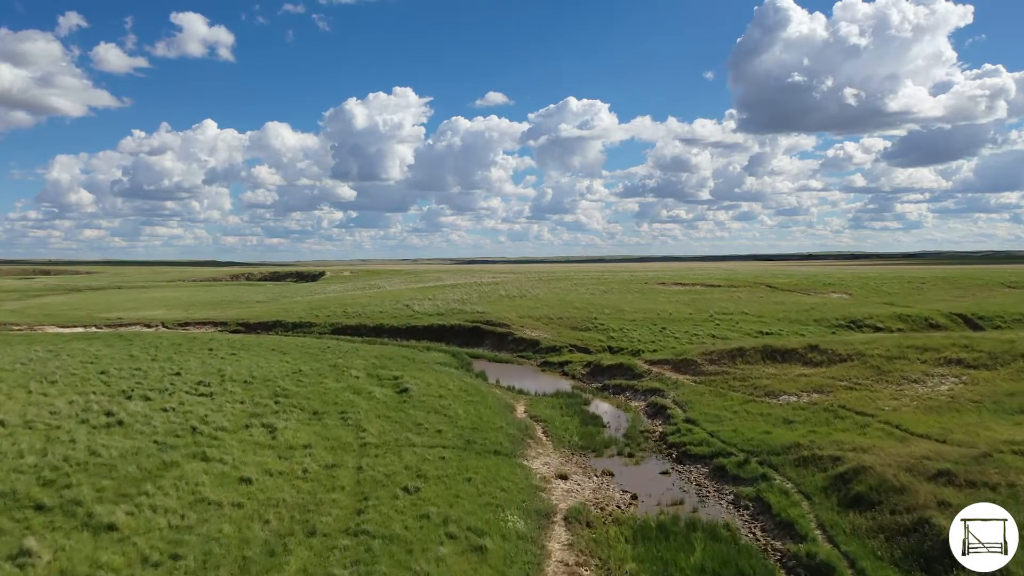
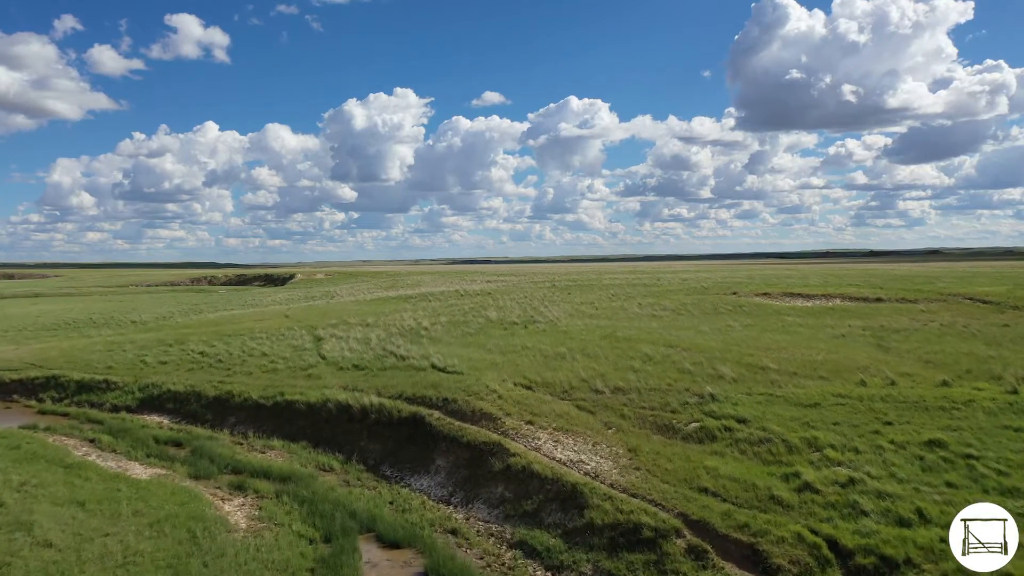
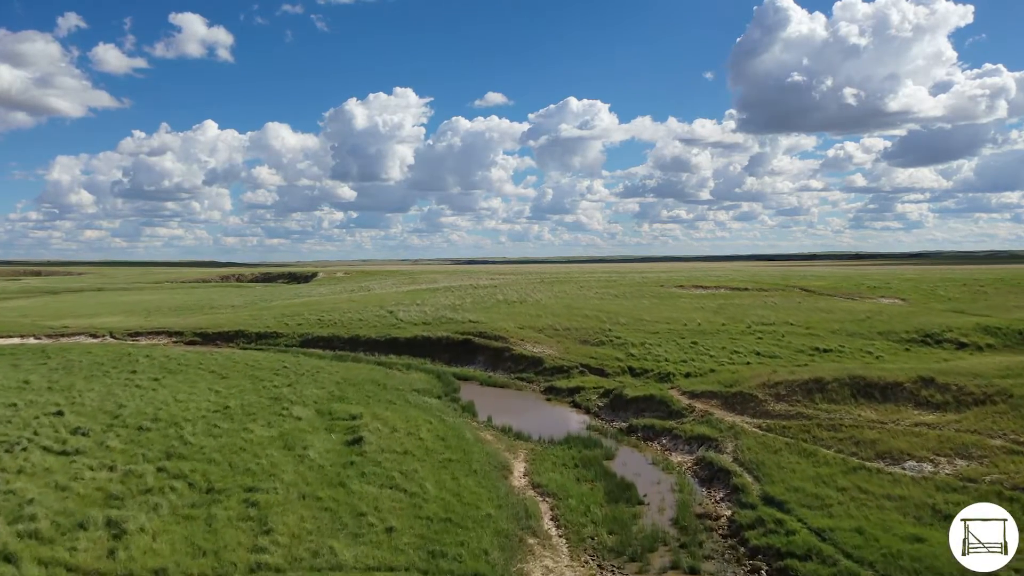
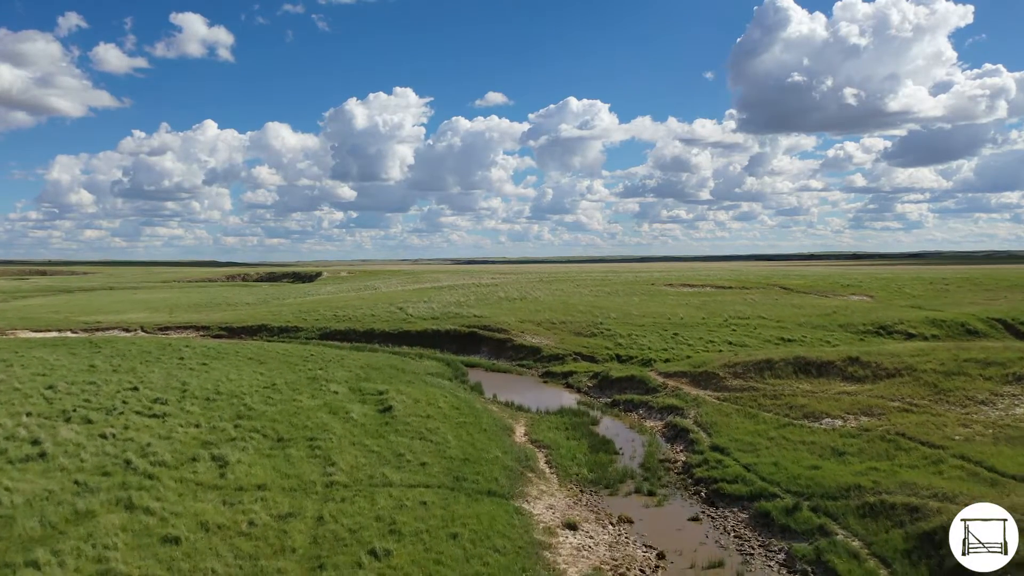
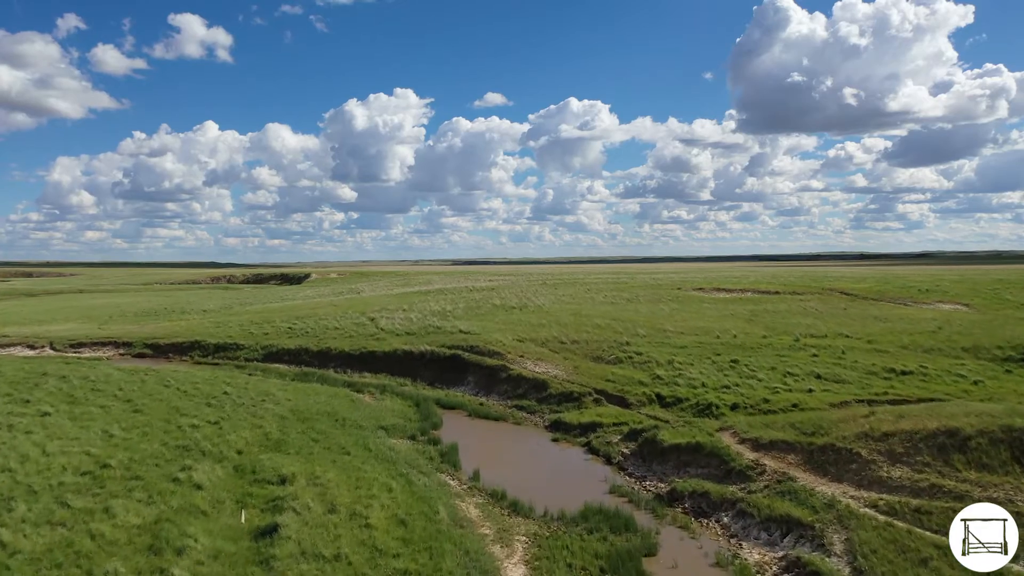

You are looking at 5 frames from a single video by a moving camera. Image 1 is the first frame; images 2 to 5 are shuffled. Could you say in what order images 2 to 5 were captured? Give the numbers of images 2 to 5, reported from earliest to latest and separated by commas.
4, 3, 5, 2
